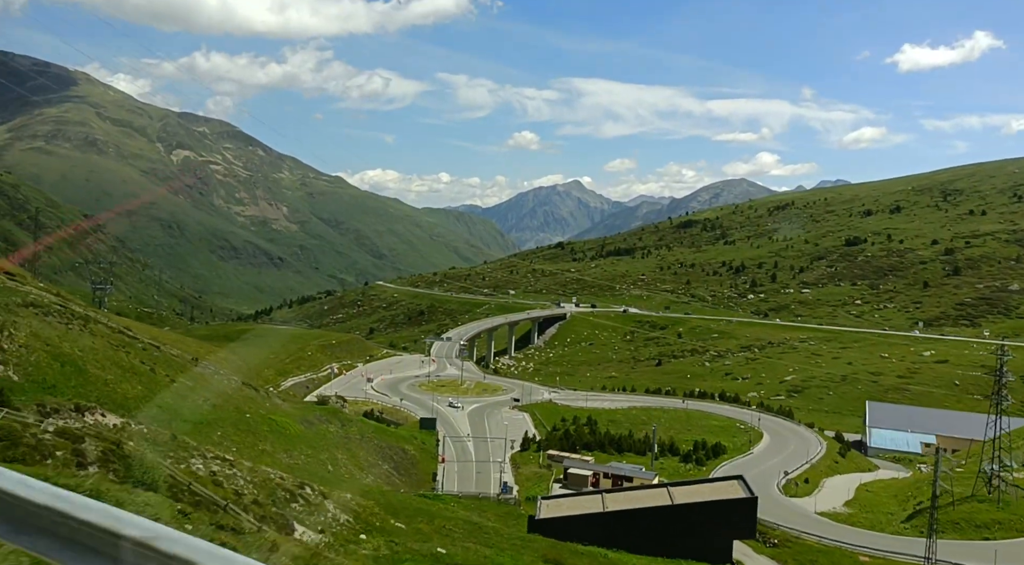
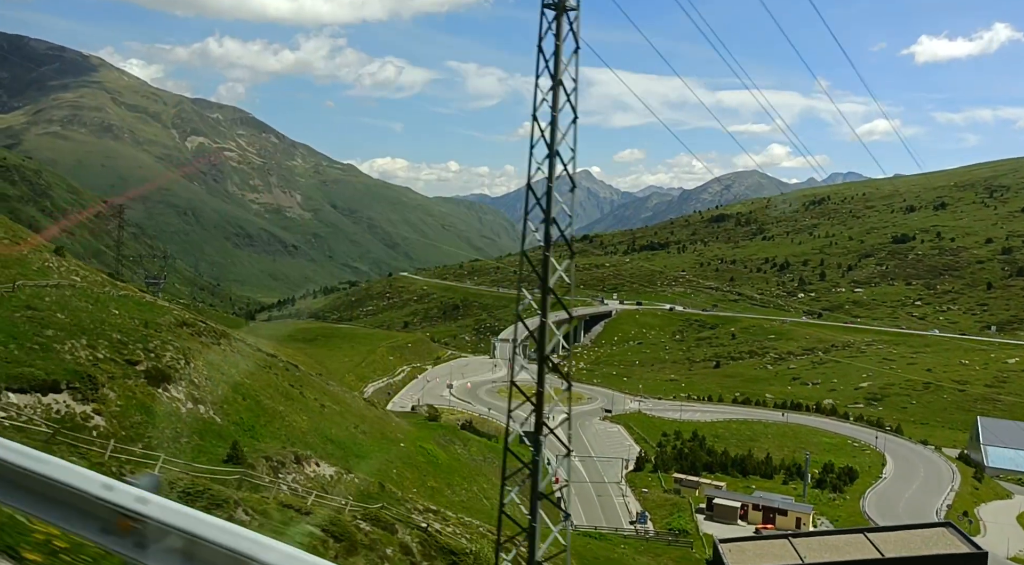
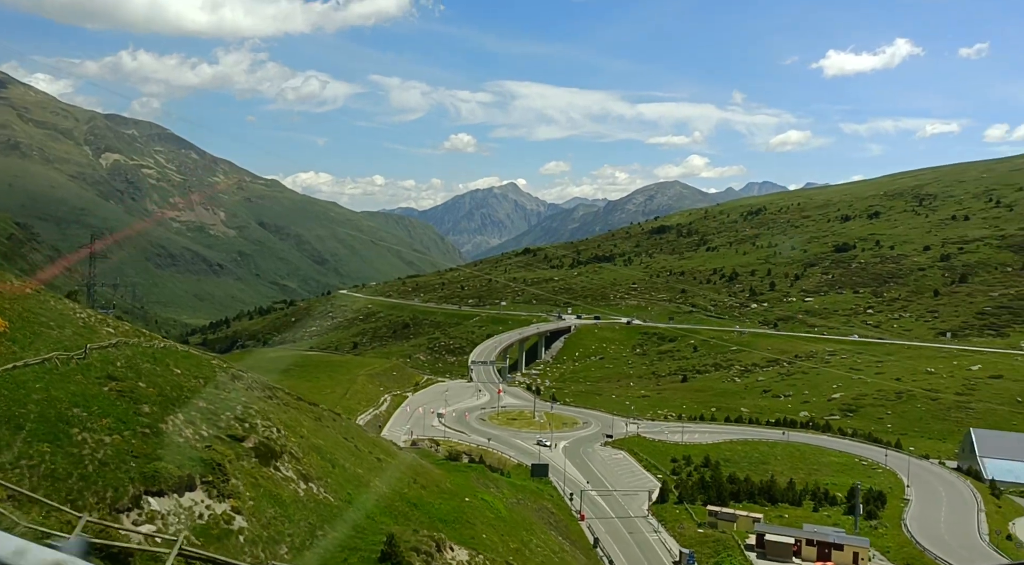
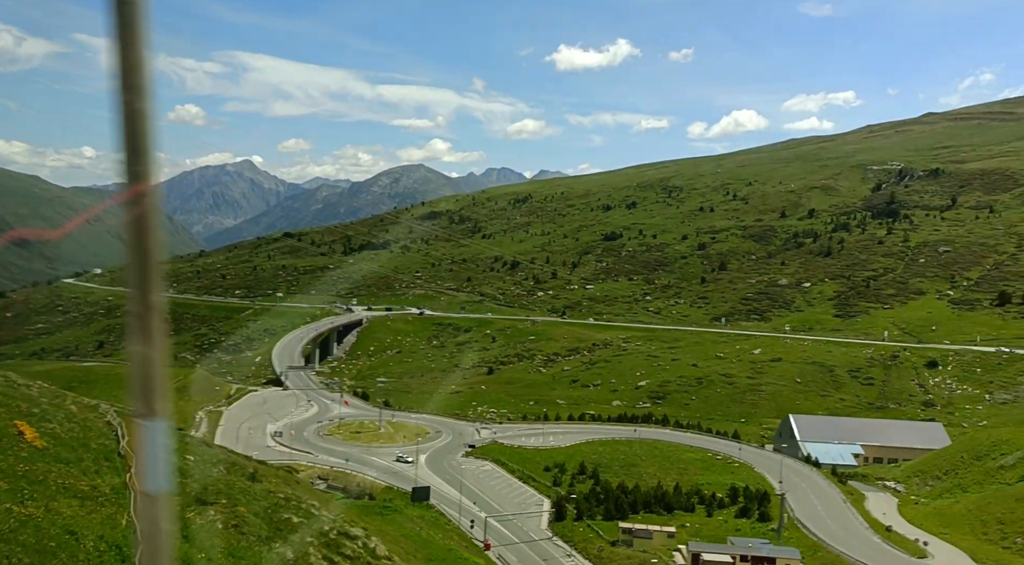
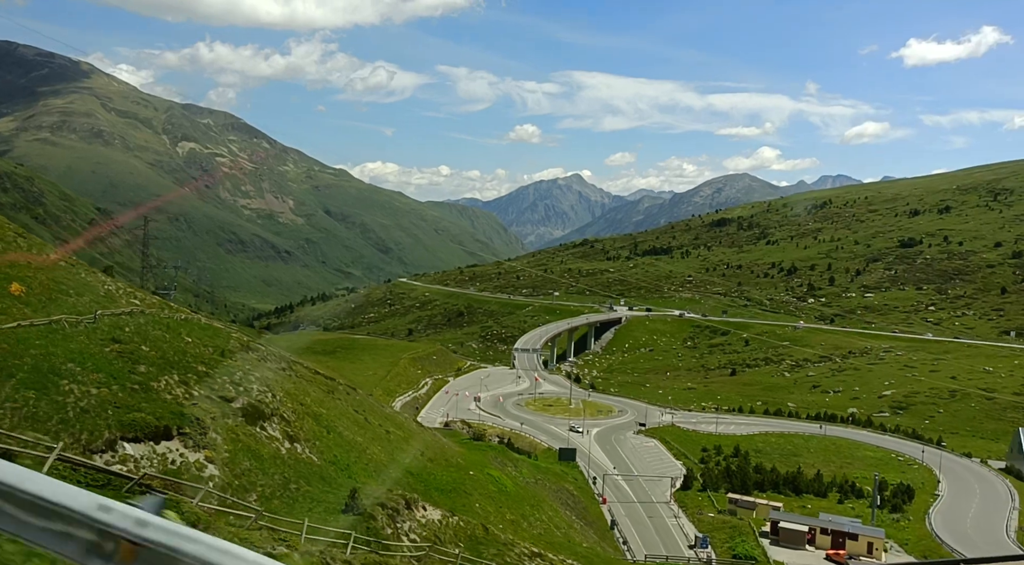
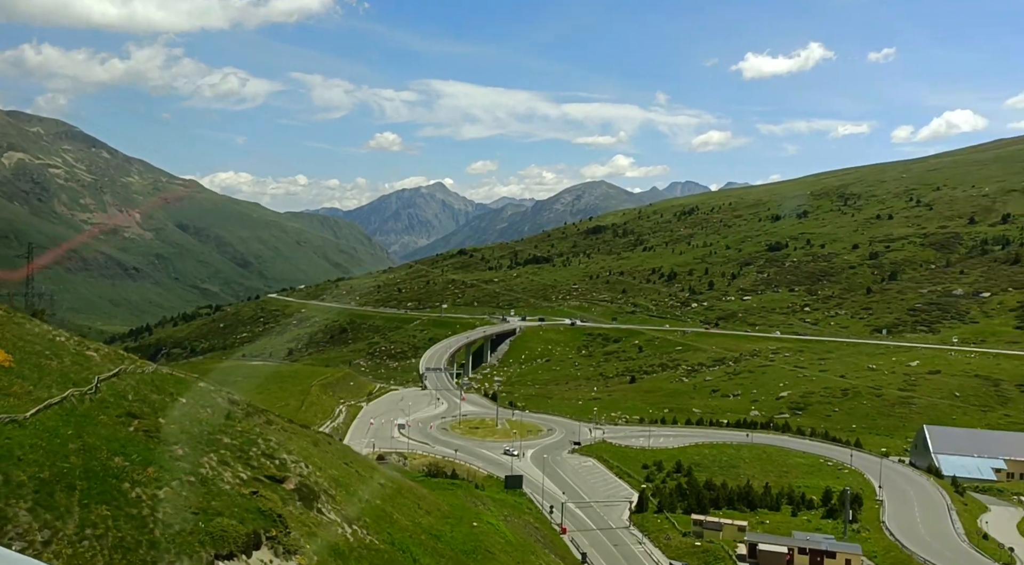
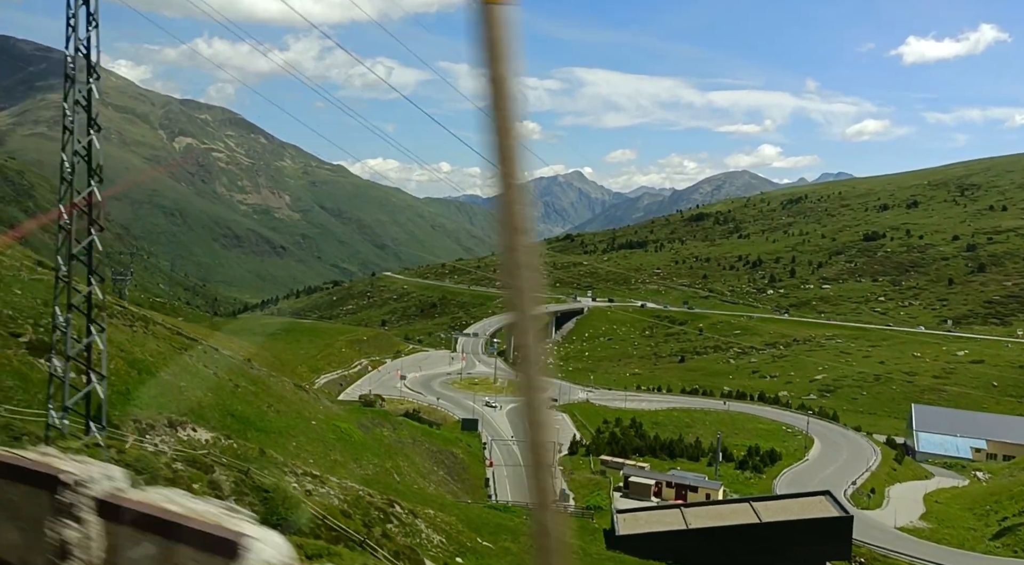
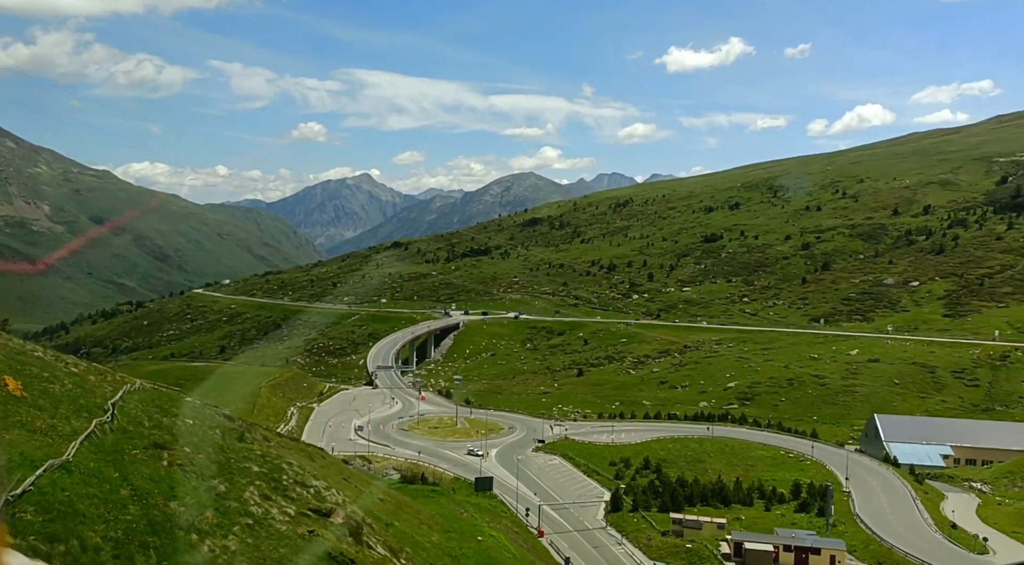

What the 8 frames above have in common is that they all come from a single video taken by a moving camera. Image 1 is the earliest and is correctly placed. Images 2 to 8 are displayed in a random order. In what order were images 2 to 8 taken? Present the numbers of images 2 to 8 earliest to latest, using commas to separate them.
7, 2, 5, 3, 6, 8, 4
